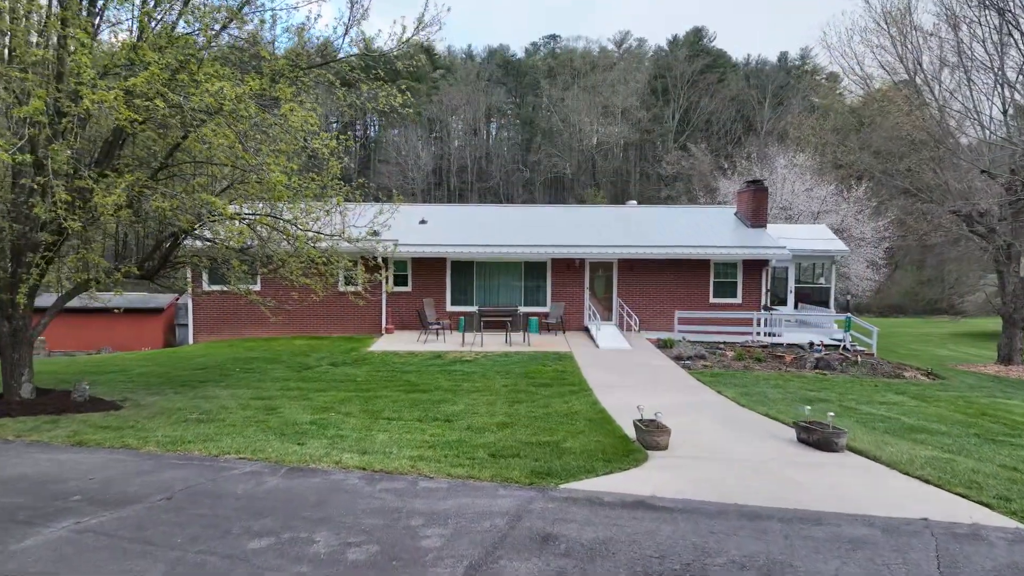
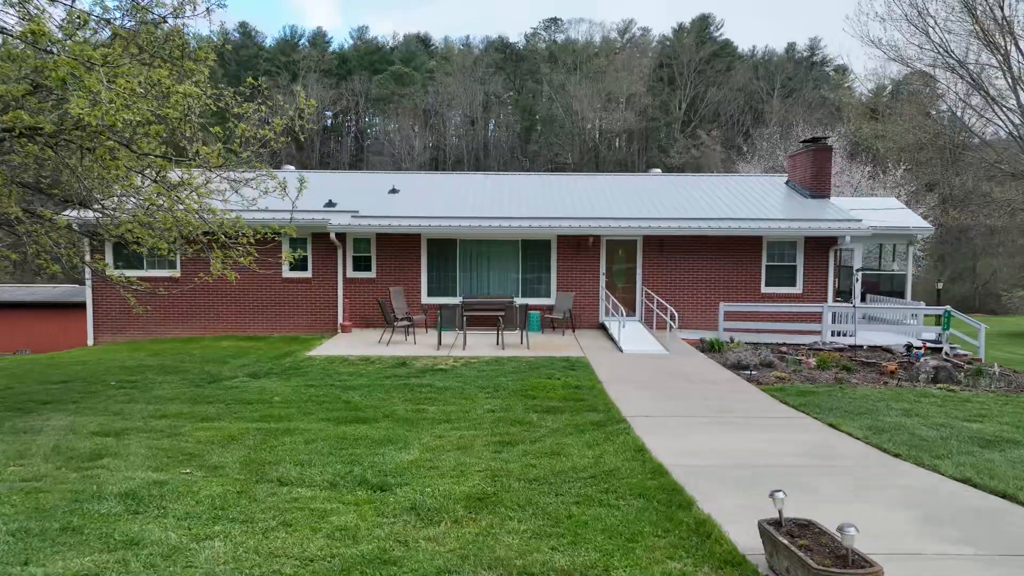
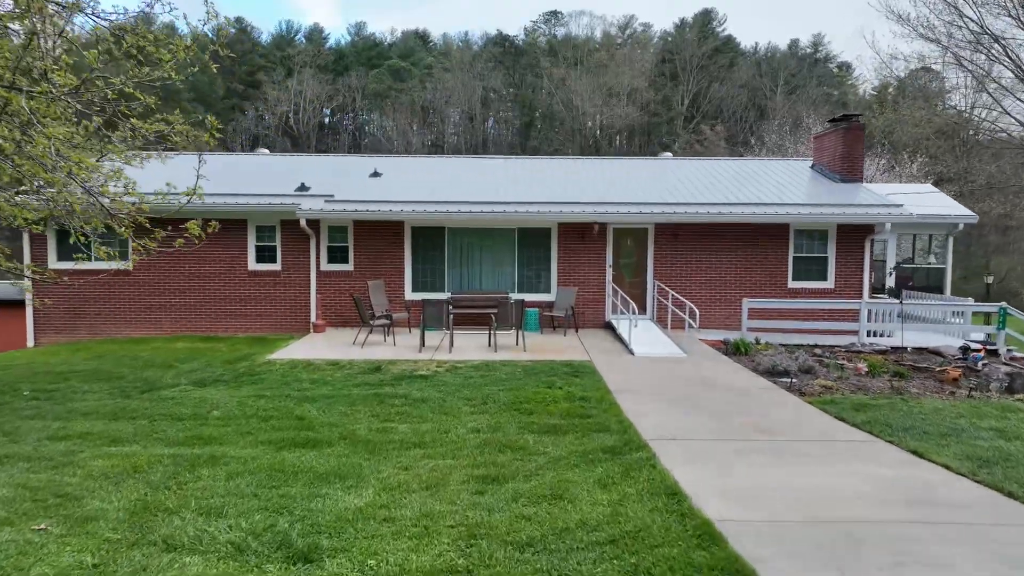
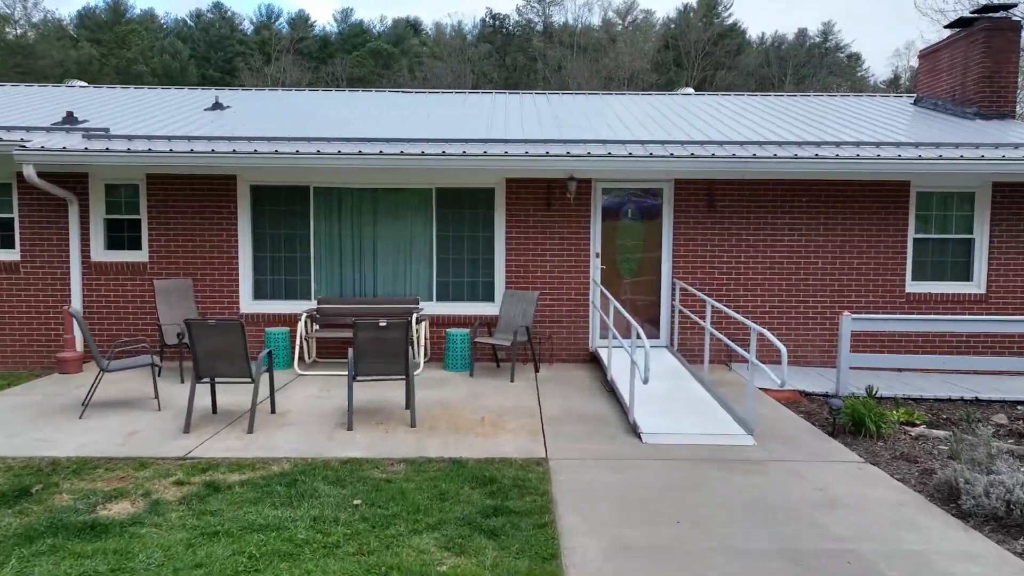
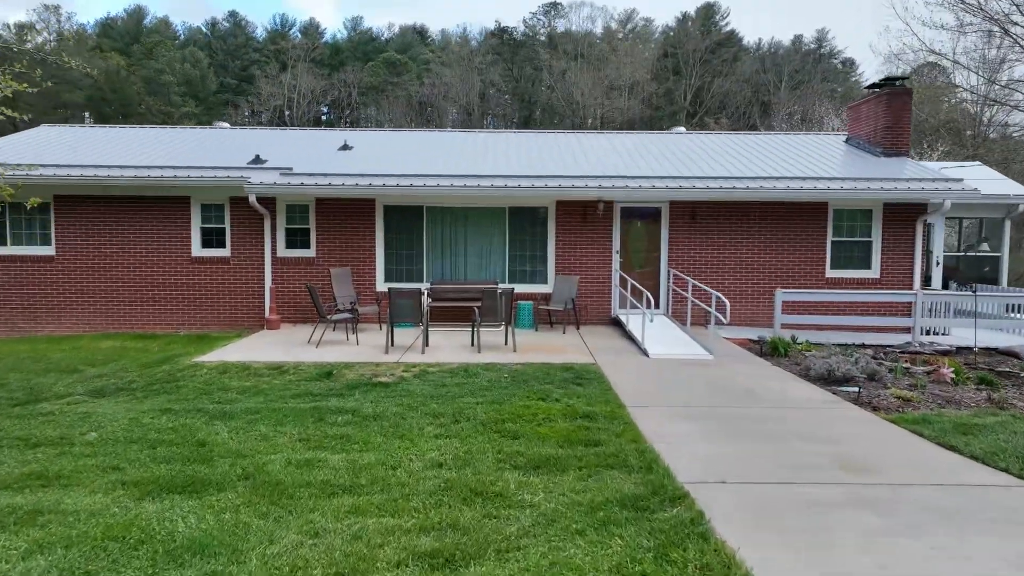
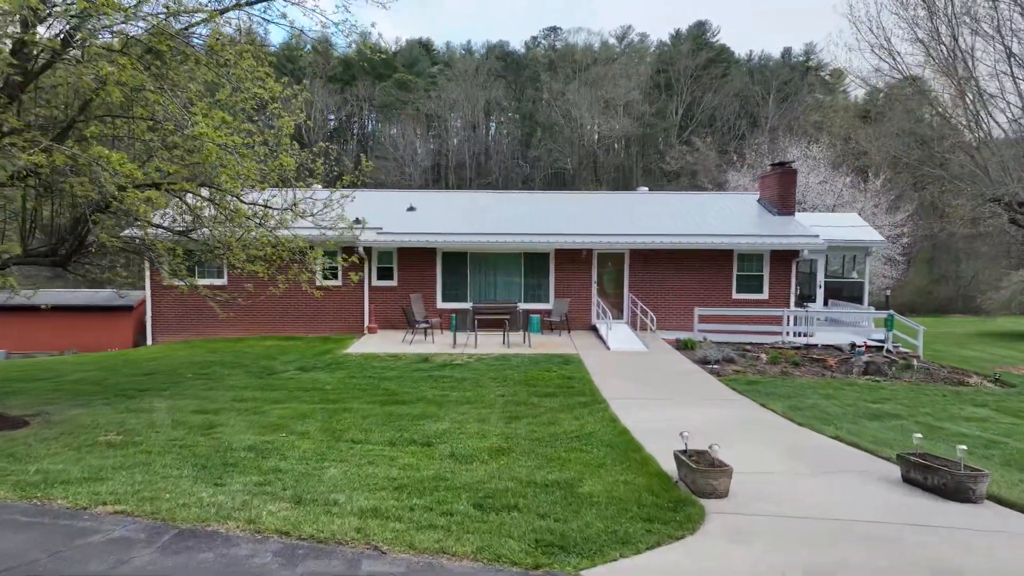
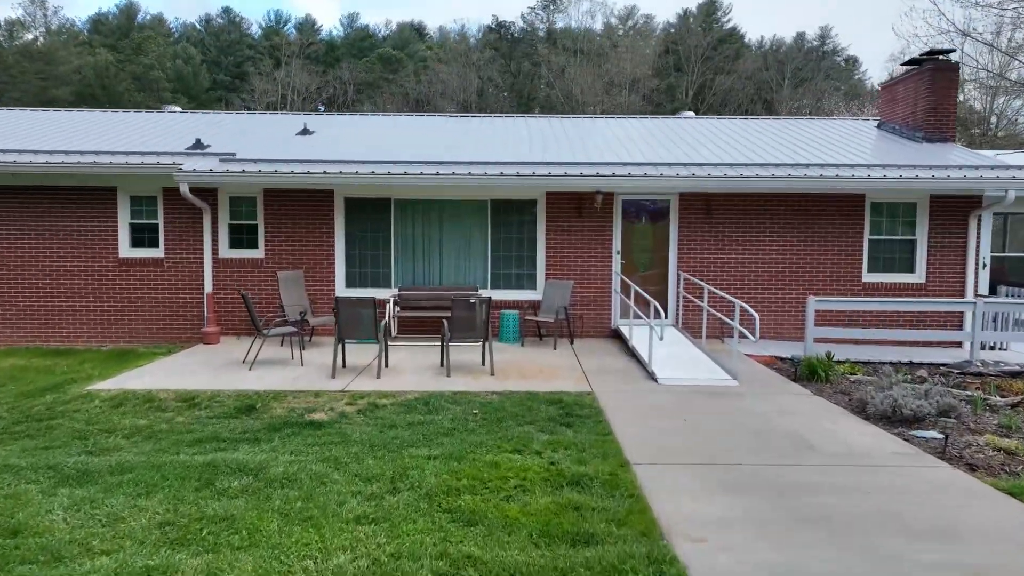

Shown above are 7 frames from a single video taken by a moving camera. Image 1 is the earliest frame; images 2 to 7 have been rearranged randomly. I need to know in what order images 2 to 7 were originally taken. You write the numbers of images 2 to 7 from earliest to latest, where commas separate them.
6, 2, 3, 5, 7, 4
